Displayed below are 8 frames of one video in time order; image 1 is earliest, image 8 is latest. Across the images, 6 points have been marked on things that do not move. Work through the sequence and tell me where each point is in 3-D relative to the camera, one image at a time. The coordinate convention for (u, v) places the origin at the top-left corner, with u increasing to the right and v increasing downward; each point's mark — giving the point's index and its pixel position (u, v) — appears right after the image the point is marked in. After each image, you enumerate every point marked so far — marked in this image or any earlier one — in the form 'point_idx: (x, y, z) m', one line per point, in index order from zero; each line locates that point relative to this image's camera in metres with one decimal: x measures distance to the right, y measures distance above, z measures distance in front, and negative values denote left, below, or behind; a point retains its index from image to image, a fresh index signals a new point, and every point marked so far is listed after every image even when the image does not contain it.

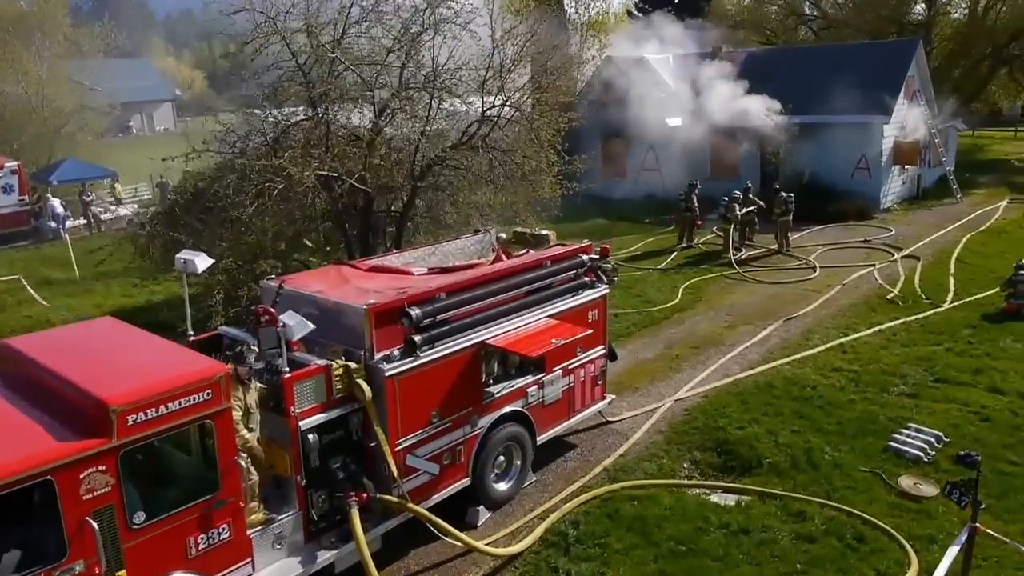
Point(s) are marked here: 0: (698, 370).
0: (+2.3, -1.1, +10.8) m
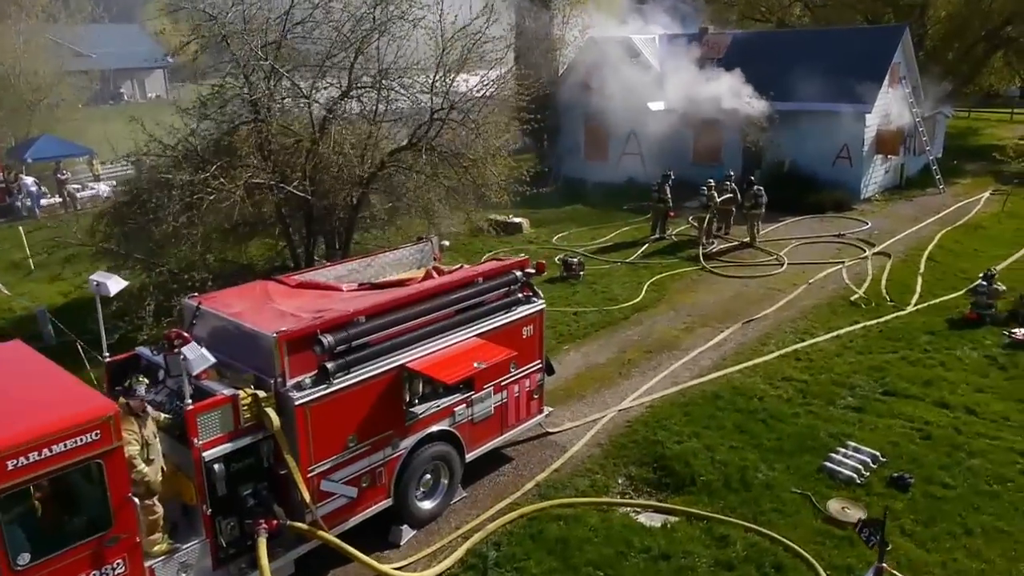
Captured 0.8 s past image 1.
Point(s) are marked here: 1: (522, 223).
0: (+1.7, -1.1, +10.7) m
1: (+0.2, +1.4, +17.9) m
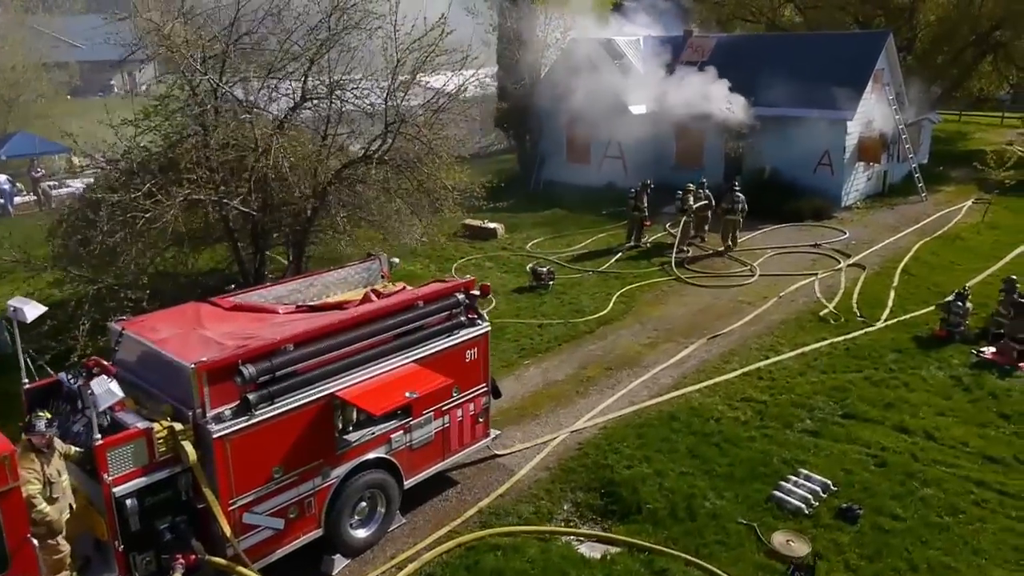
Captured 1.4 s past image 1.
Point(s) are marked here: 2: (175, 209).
0: (+1.1, -1.3, +10.5) m
1: (-0.3, +1.2, +17.7) m
2: (-3.7, +0.8, +9.2) m
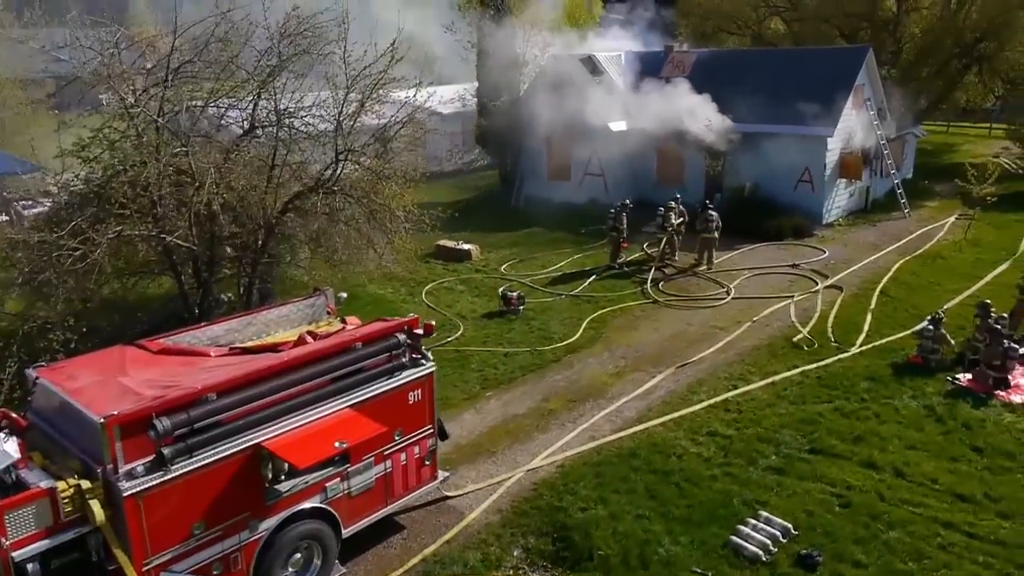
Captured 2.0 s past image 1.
0: (+0.6, -1.7, +10.2) m
1: (-0.8, +0.8, +17.4) m
2: (-4.2, +0.4, +8.8) m
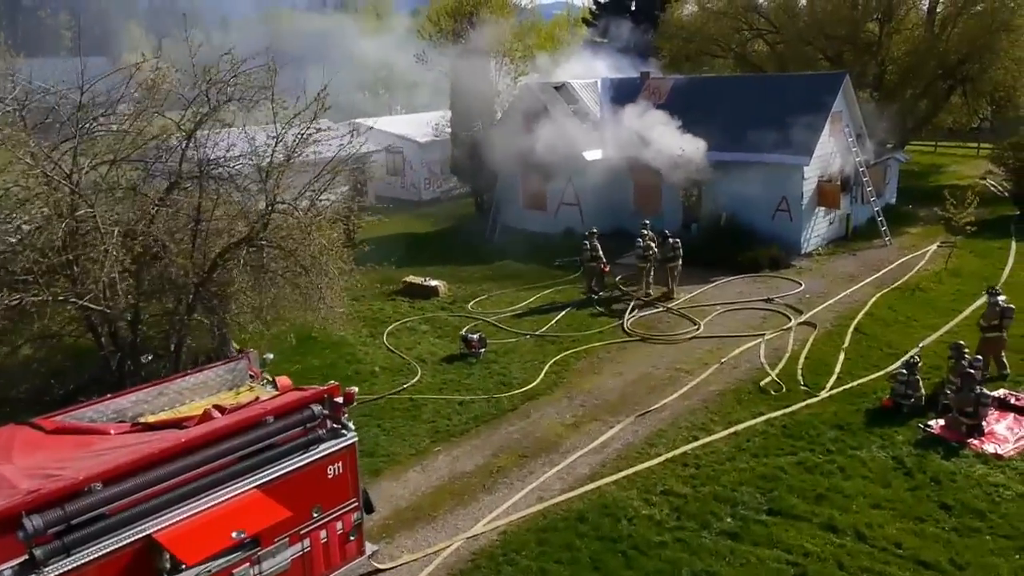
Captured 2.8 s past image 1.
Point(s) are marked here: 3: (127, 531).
0: (0.0, -2.3, +9.7) m
1: (-1.5, 0.0, +17.0) m
2: (-4.9, -0.2, +8.4) m
3: (-2.7, -1.7, +6.0) m
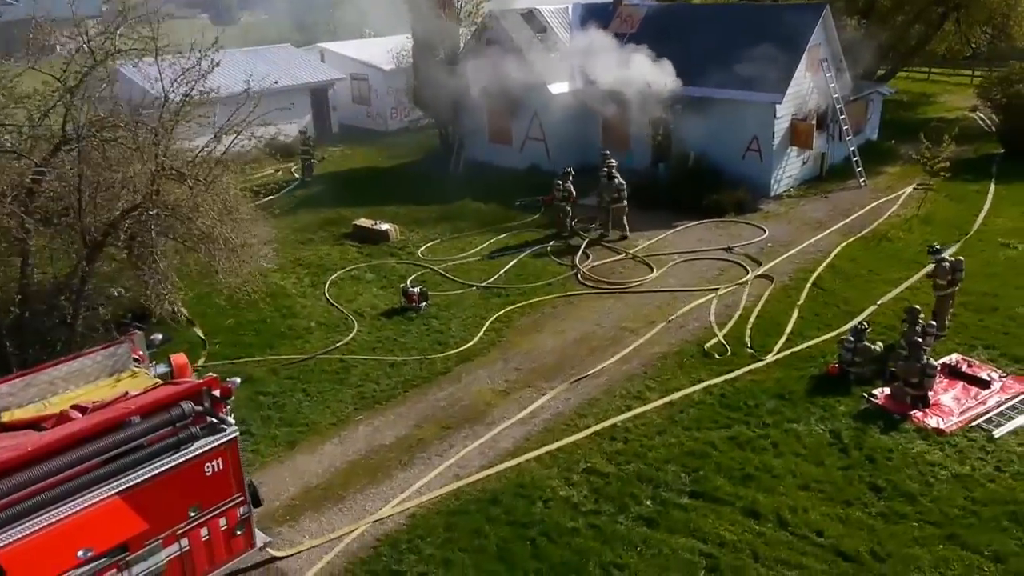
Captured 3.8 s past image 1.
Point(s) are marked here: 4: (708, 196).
0: (-0.9, -2.0, +9.3) m
1: (-2.4, +1.1, +16.3) m
2: (-5.8, 0.0, +7.8) m
3: (-3.6, -1.7, +5.6) m
4: (+4.0, +1.9, +17.4) m
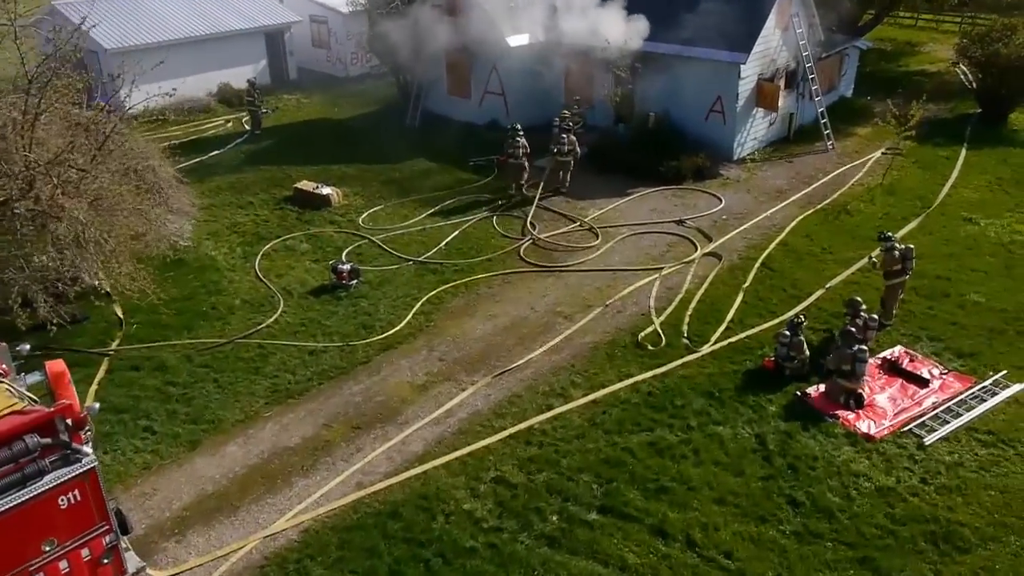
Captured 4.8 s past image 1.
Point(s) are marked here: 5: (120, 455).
0: (-1.9, -2.0, +9.0) m
1: (-3.4, +1.7, +15.7) m
2: (-6.7, 0.0, +7.2) m
3: (-4.6, -2.0, +5.2) m
4: (+3.0, +2.5, +16.7) m
5: (-4.3, -1.8, +9.3) m
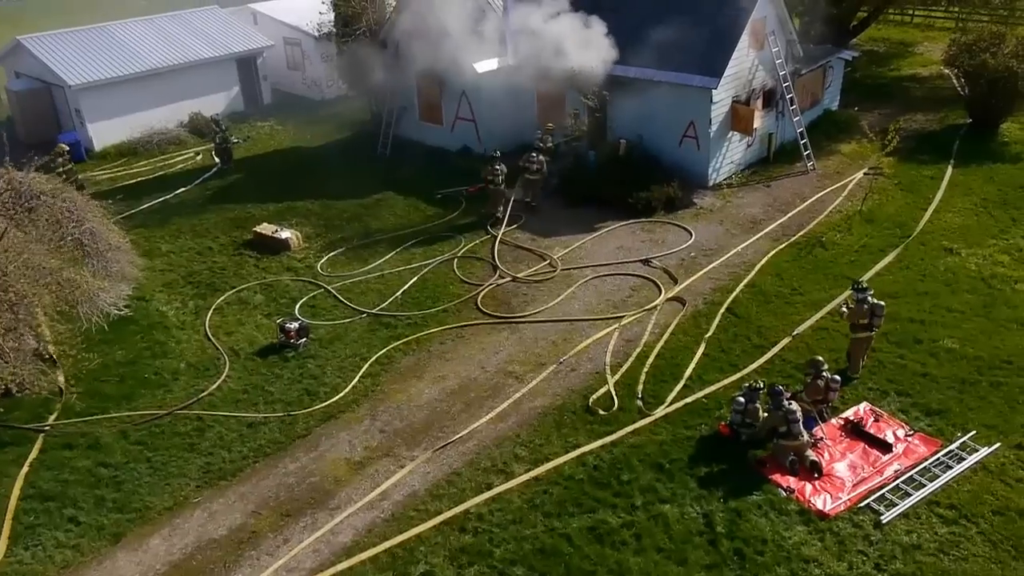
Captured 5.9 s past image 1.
0: (-2.6, -2.8, +8.6) m
1: (-4.0, +0.9, +15.3) m
2: (-7.5, -1.1, +7.0) m
3: (-5.4, -3.0, +4.9) m
4: (+2.4, +1.8, +16.2) m
5: (-5.0, -2.8, +9.0) m
